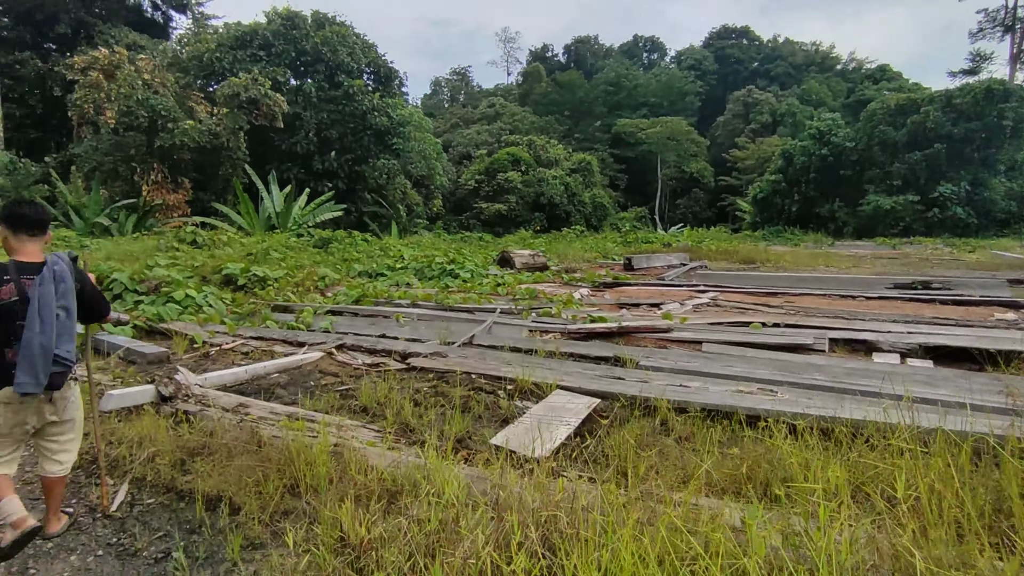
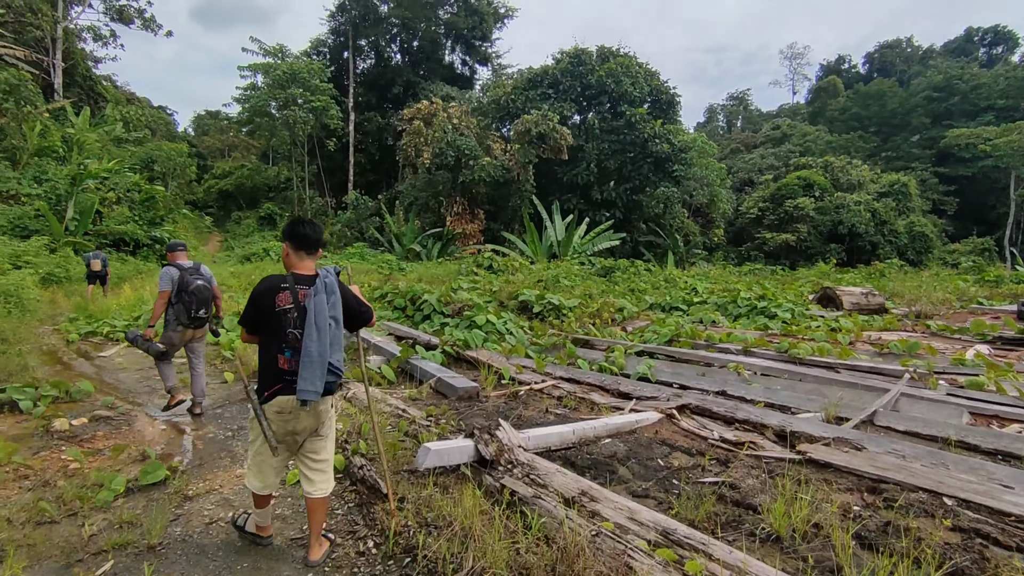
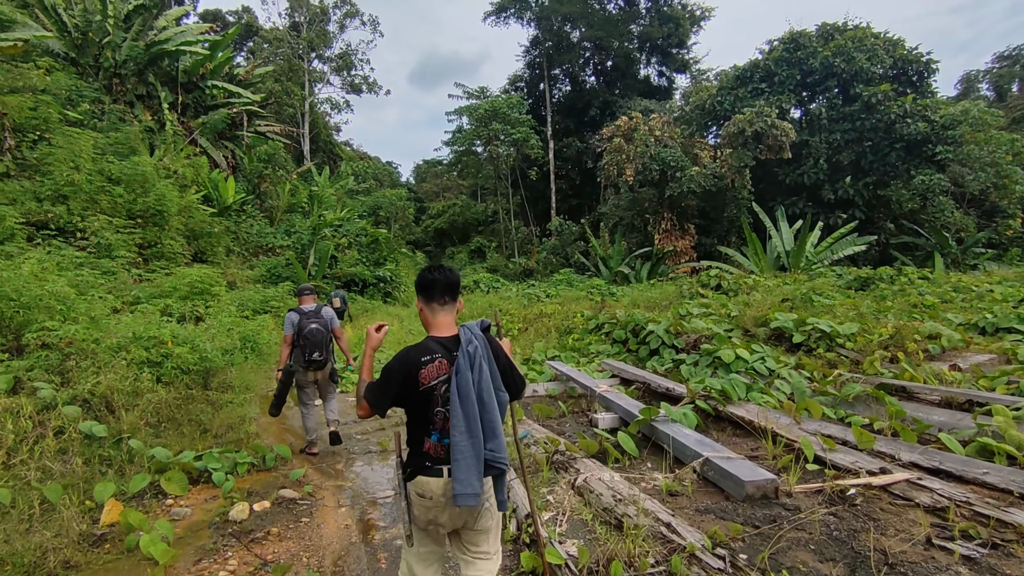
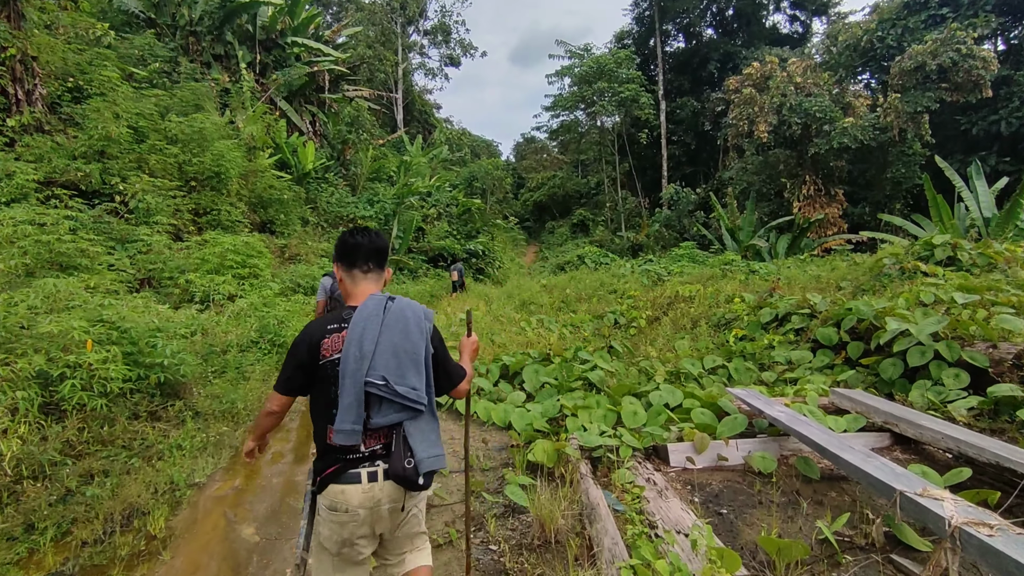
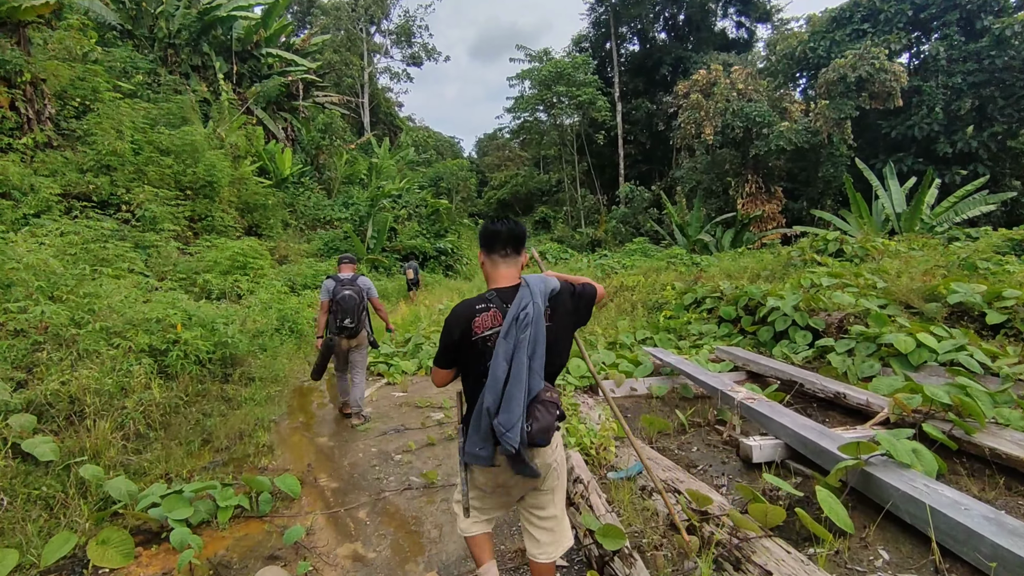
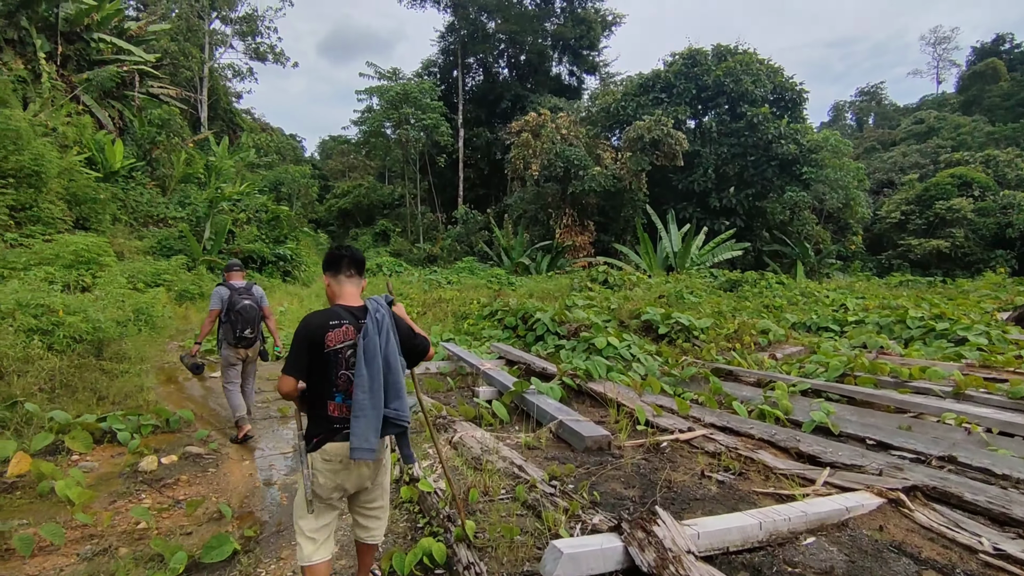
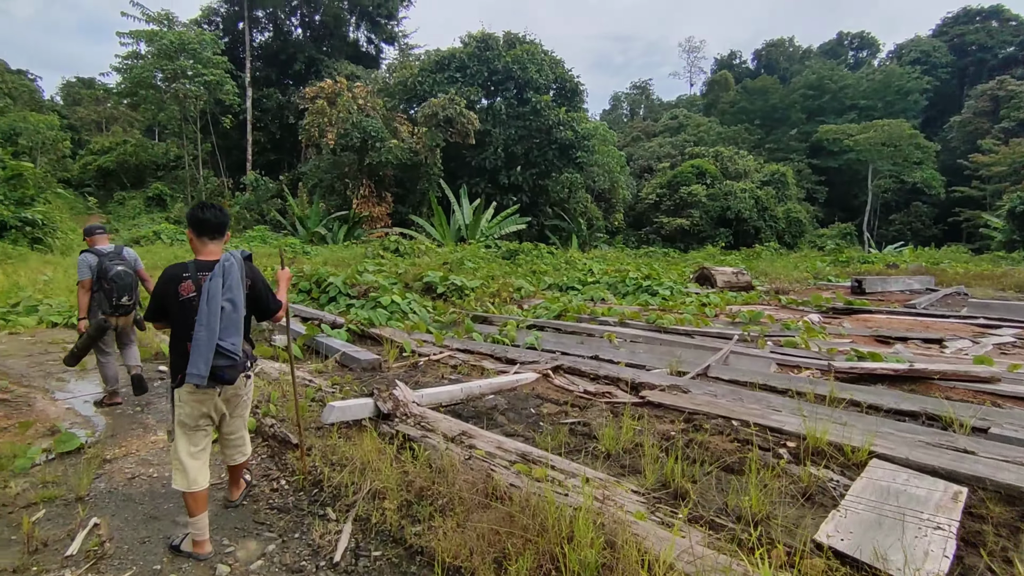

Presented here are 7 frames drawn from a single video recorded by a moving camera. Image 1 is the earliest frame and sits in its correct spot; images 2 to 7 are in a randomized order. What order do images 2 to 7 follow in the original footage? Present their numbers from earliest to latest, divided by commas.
7, 2, 6, 3, 5, 4
